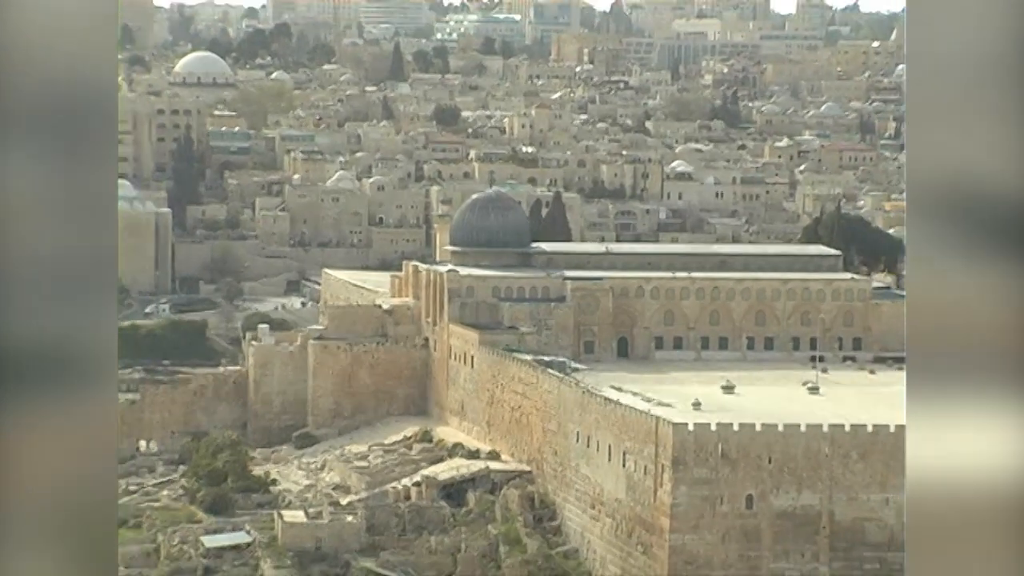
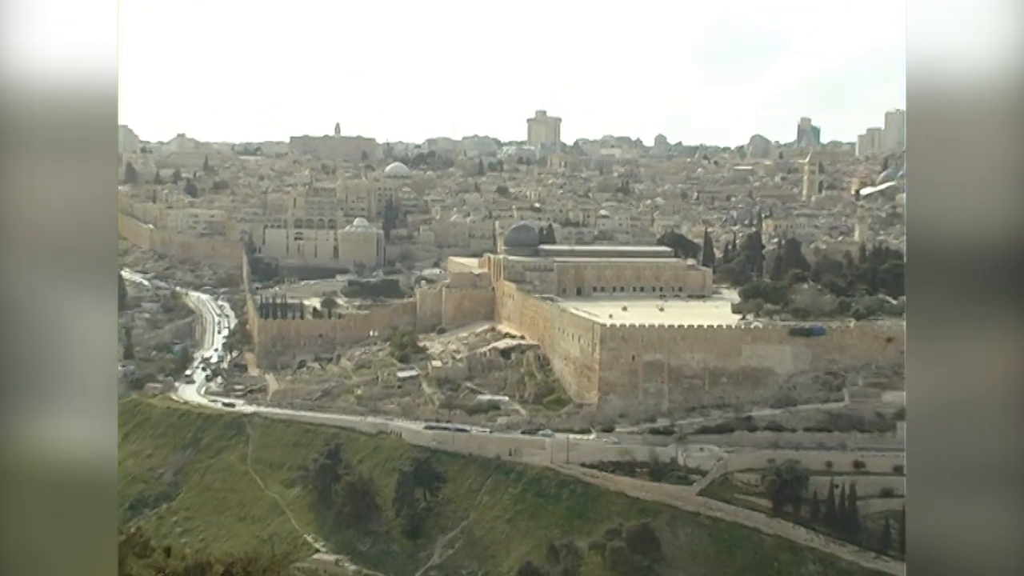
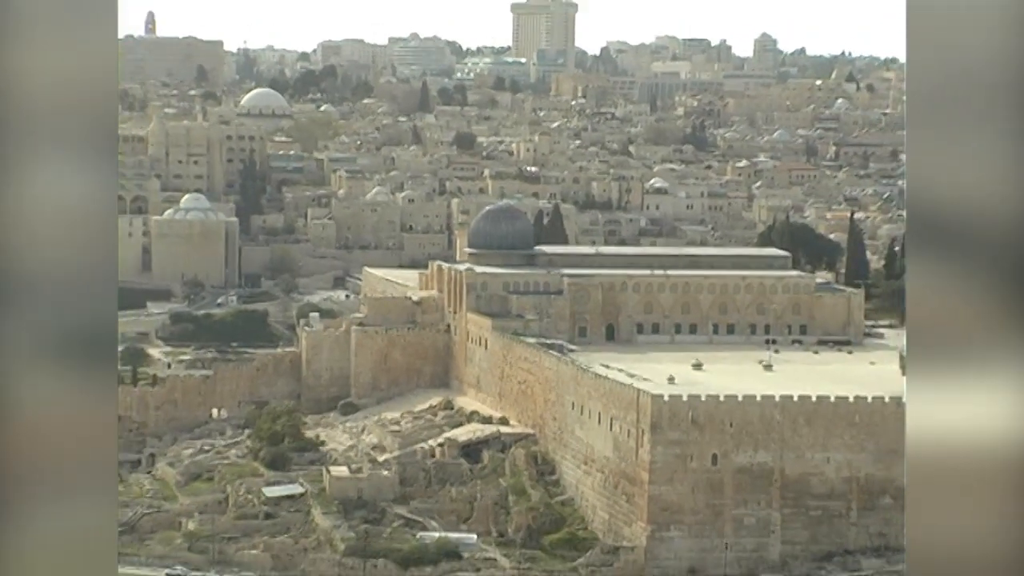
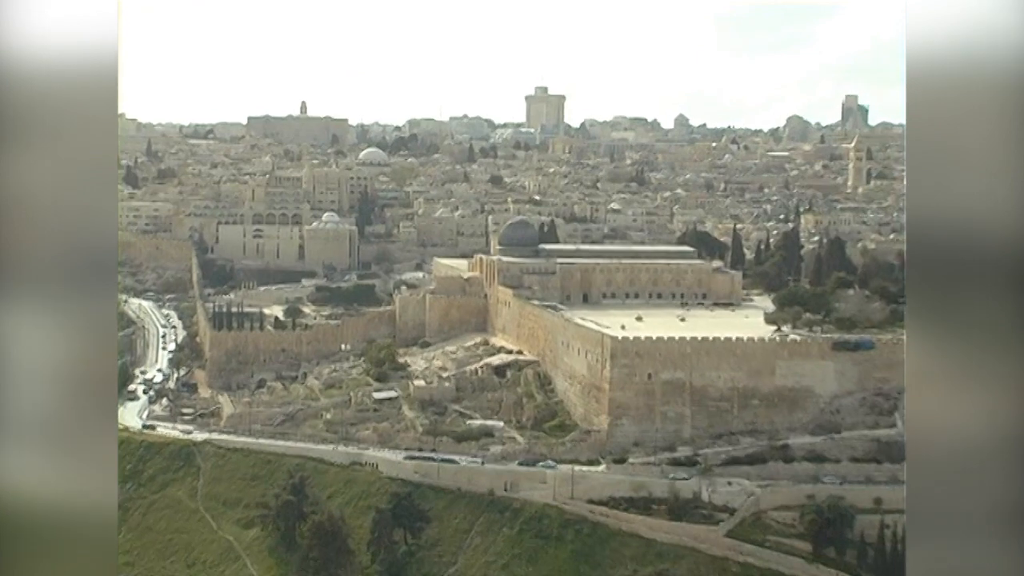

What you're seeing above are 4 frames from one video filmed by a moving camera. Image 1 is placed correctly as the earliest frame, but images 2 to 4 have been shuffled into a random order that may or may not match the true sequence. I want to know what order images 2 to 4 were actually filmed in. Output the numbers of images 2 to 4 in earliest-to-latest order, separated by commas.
3, 4, 2
